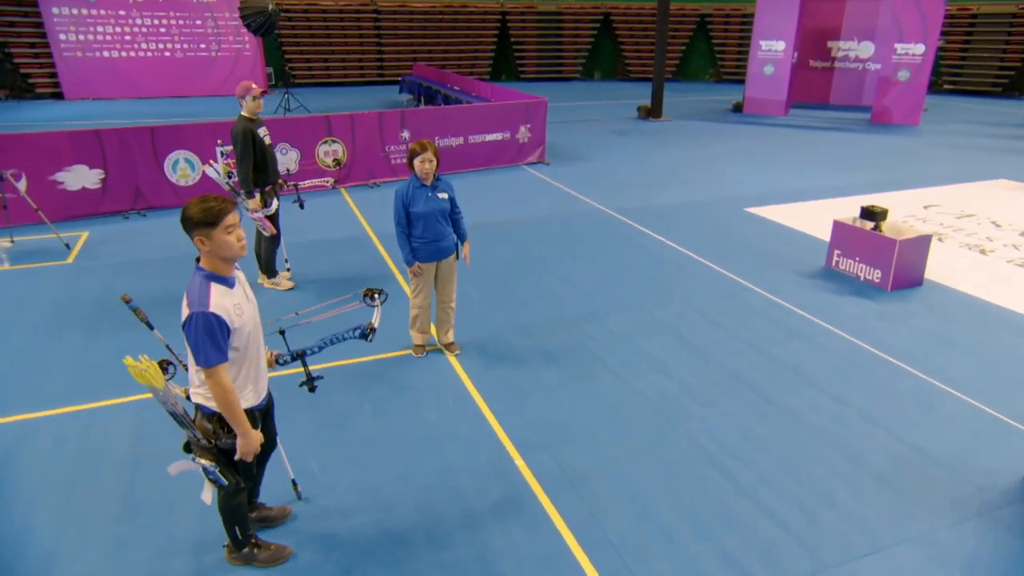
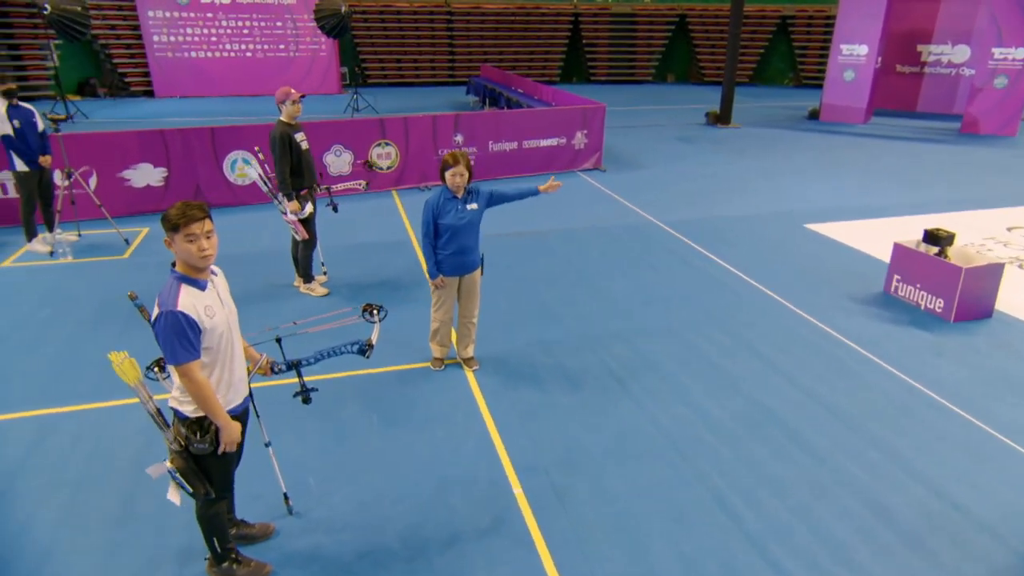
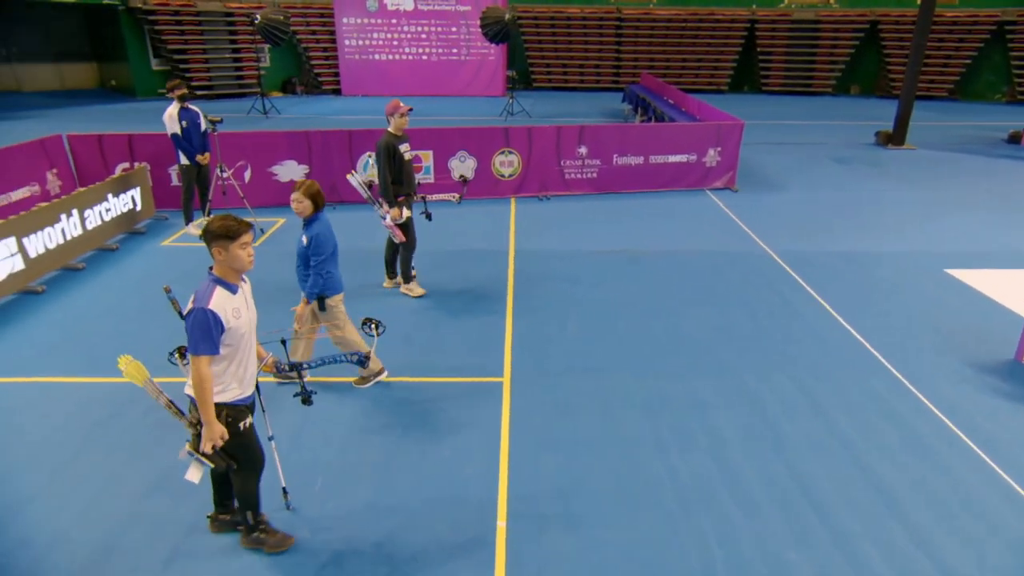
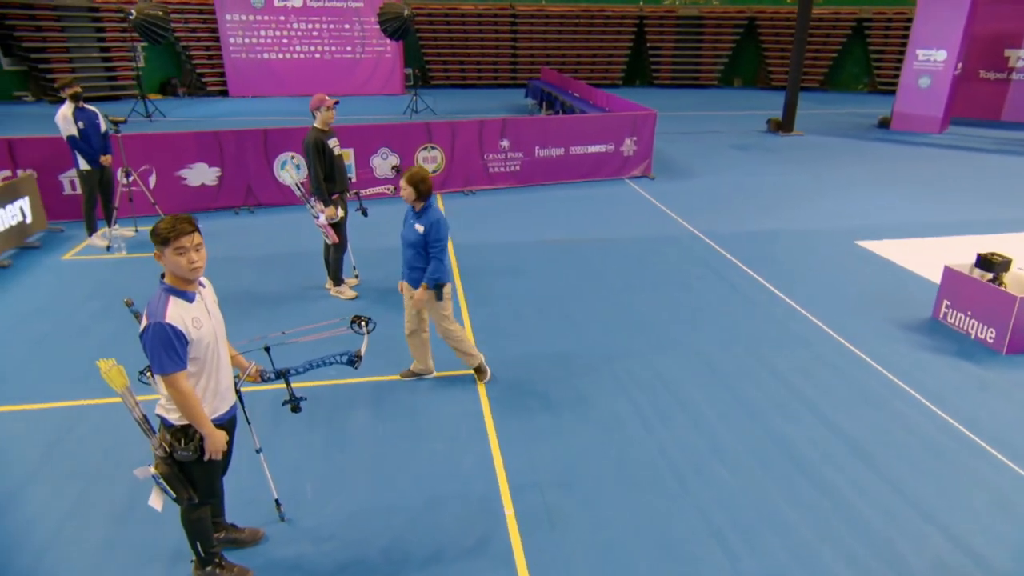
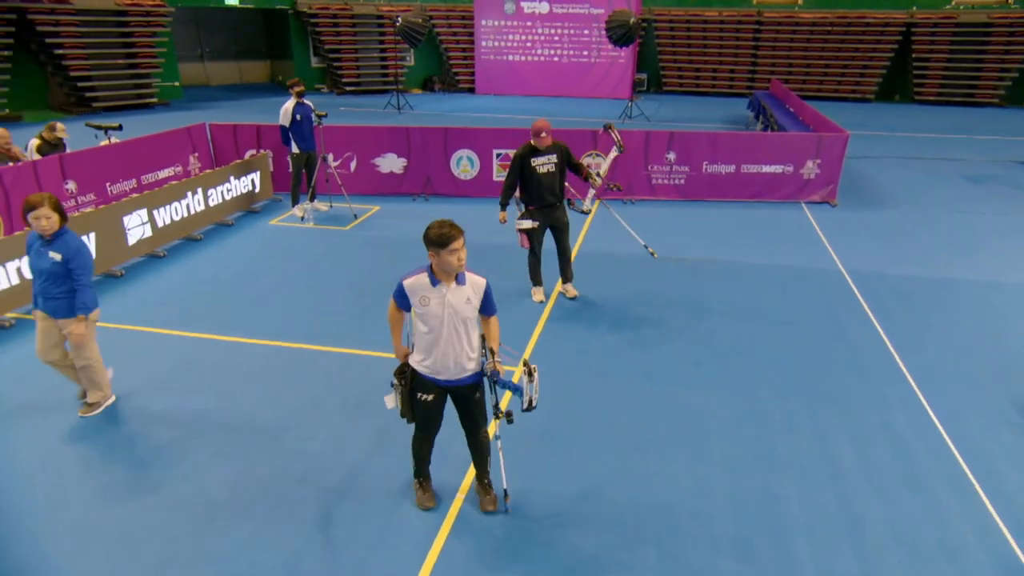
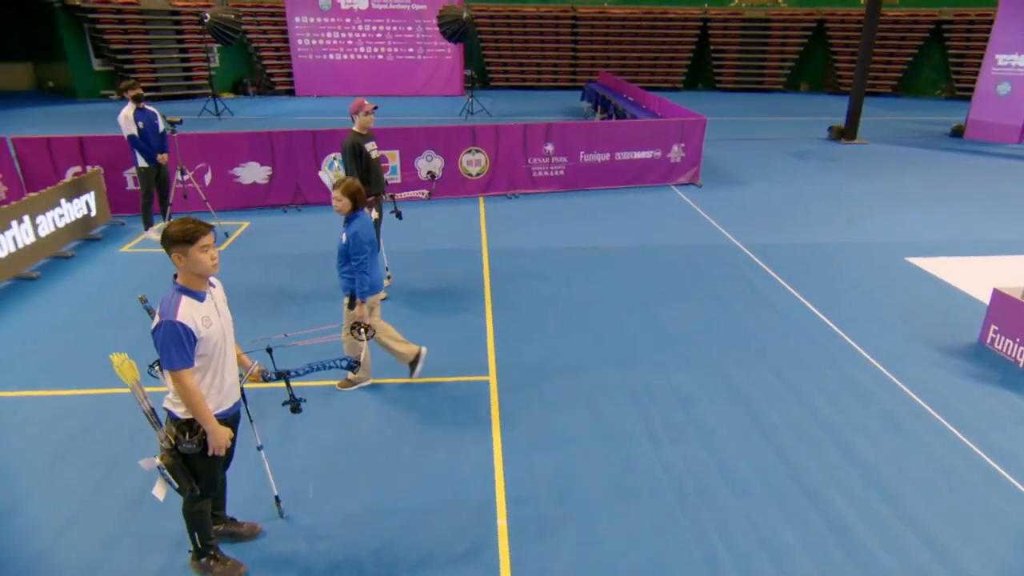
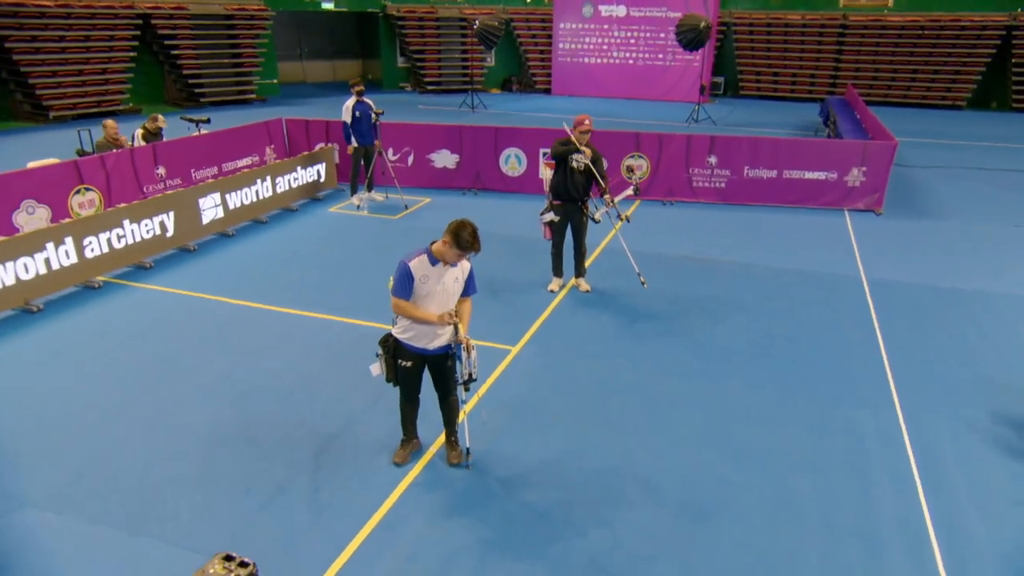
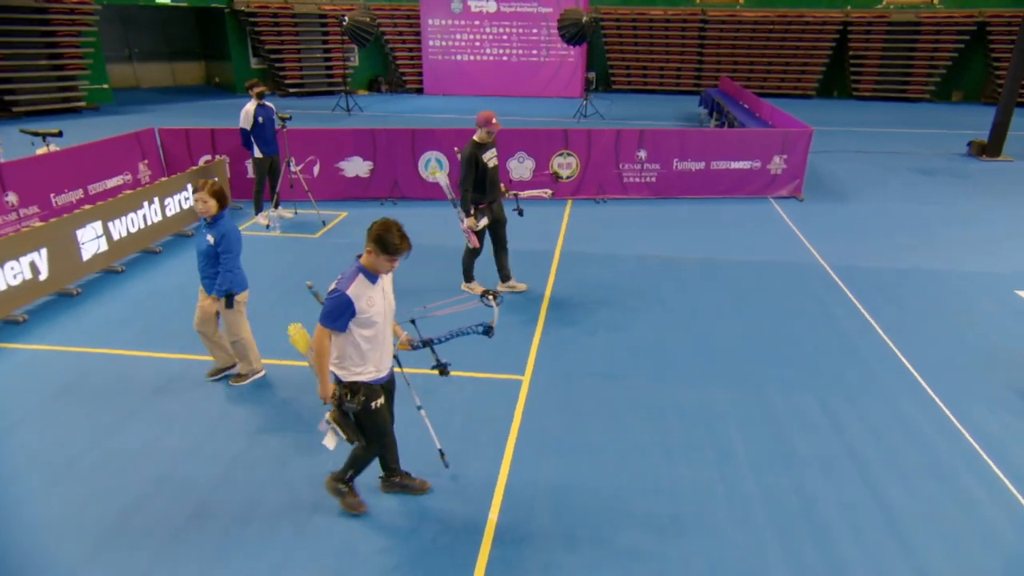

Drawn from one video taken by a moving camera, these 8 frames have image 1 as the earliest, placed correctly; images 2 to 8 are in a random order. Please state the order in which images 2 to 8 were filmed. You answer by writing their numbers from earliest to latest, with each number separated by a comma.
2, 4, 6, 3, 8, 5, 7
